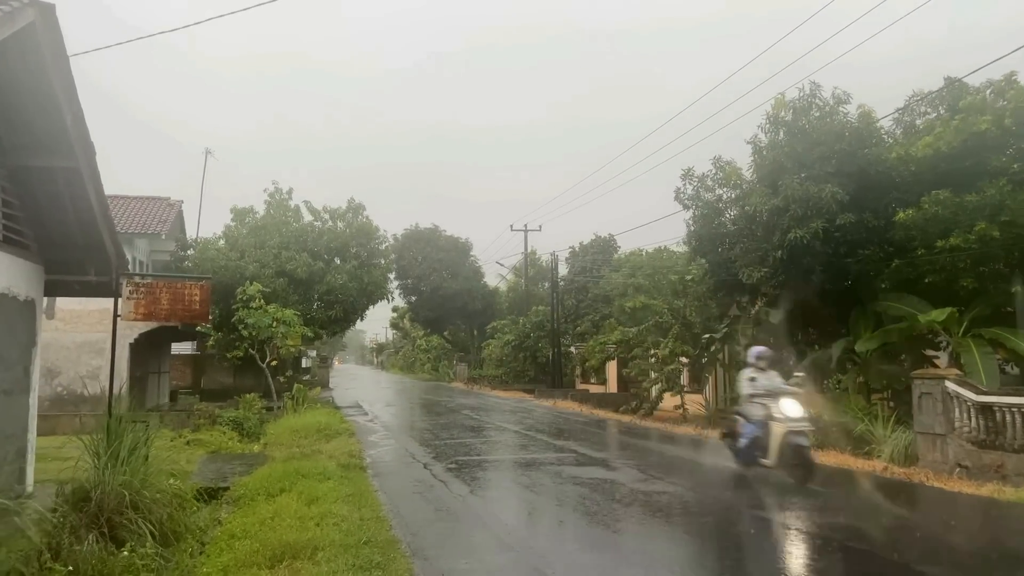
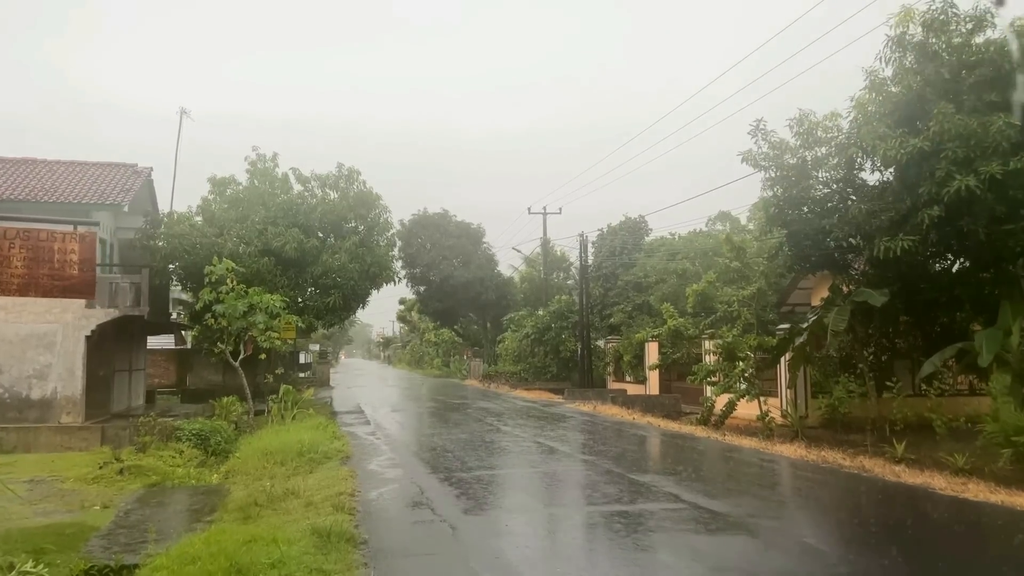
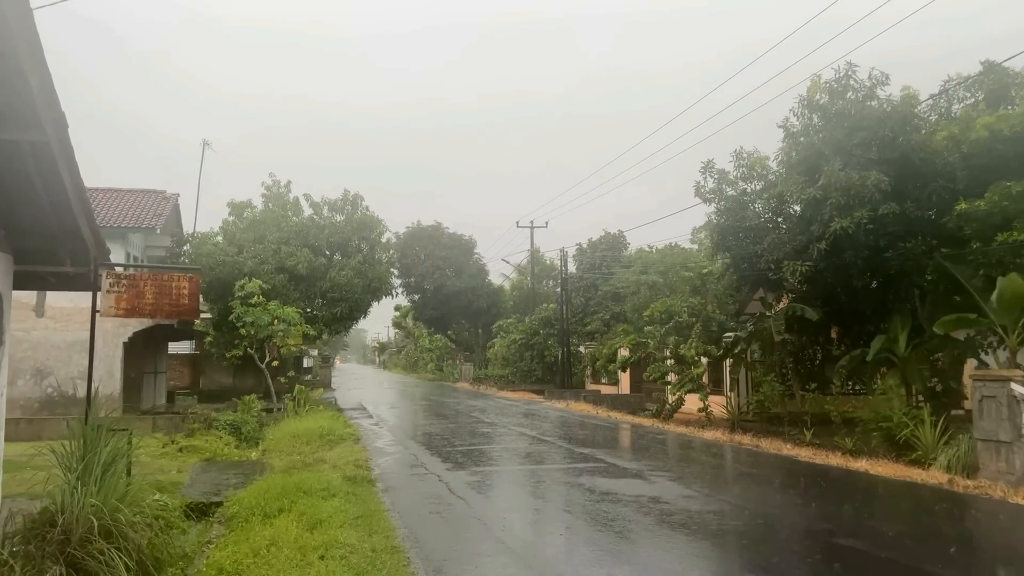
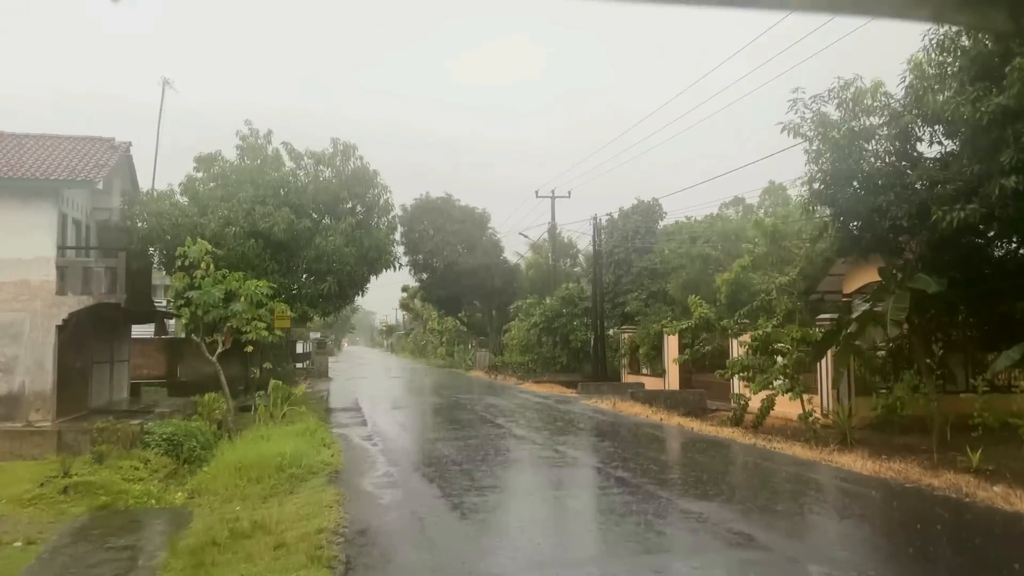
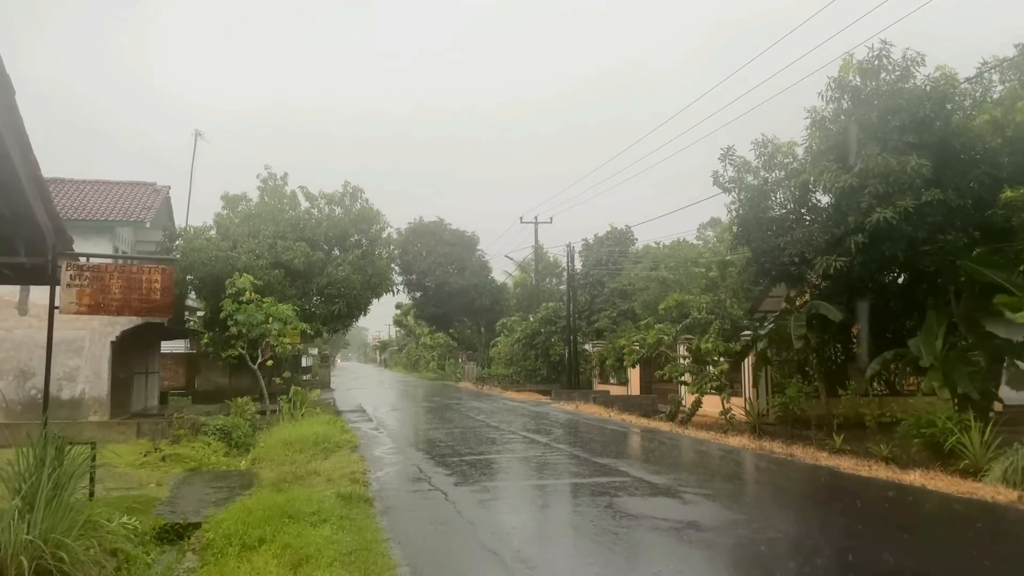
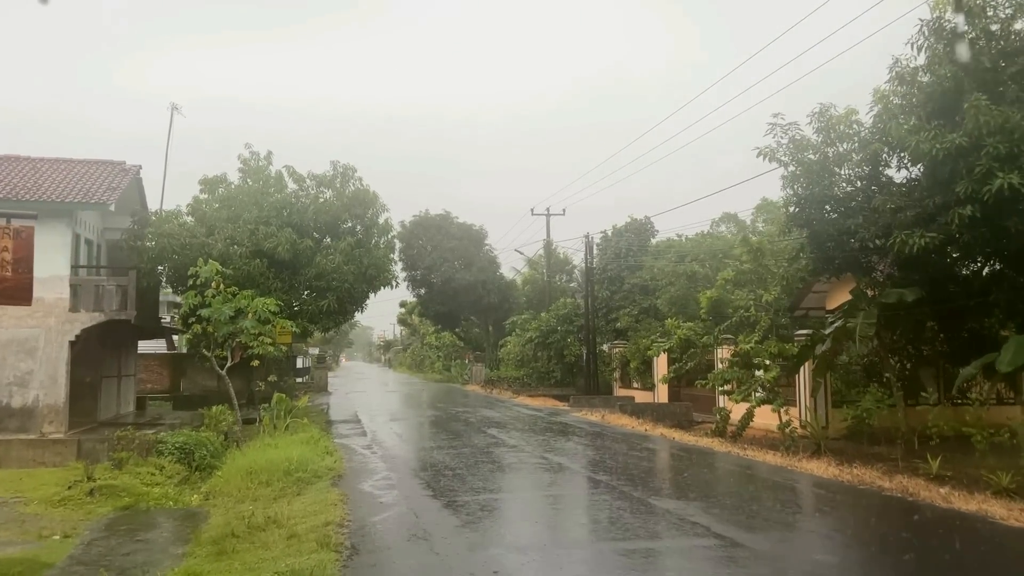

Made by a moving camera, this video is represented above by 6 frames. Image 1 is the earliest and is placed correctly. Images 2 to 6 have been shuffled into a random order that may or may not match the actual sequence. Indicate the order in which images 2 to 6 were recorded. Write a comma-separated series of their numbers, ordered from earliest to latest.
3, 5, 2, 6, 4
